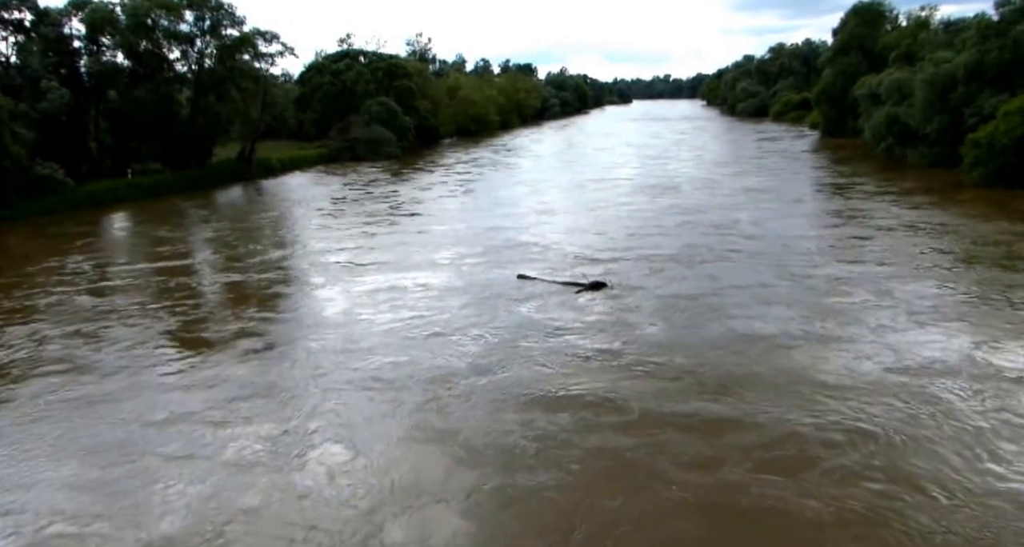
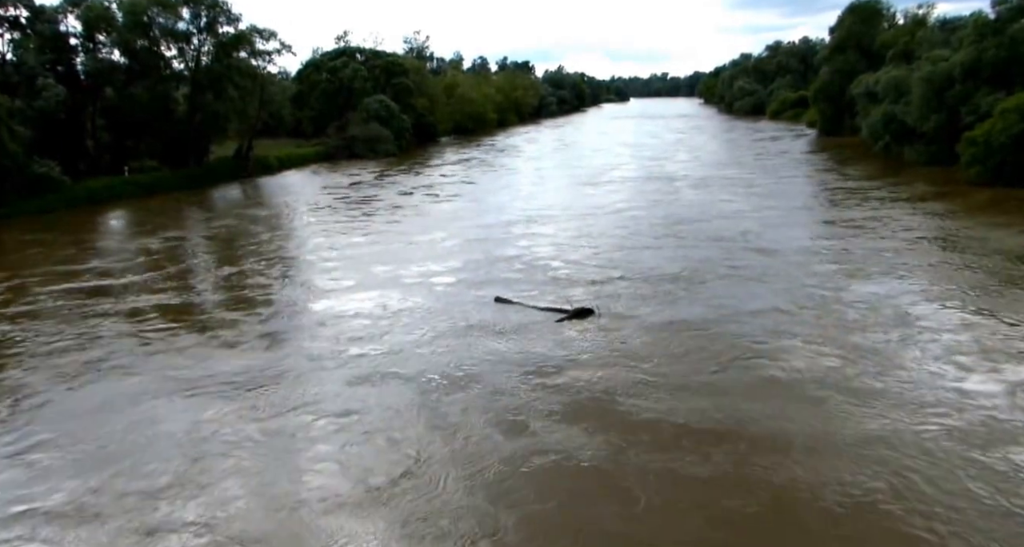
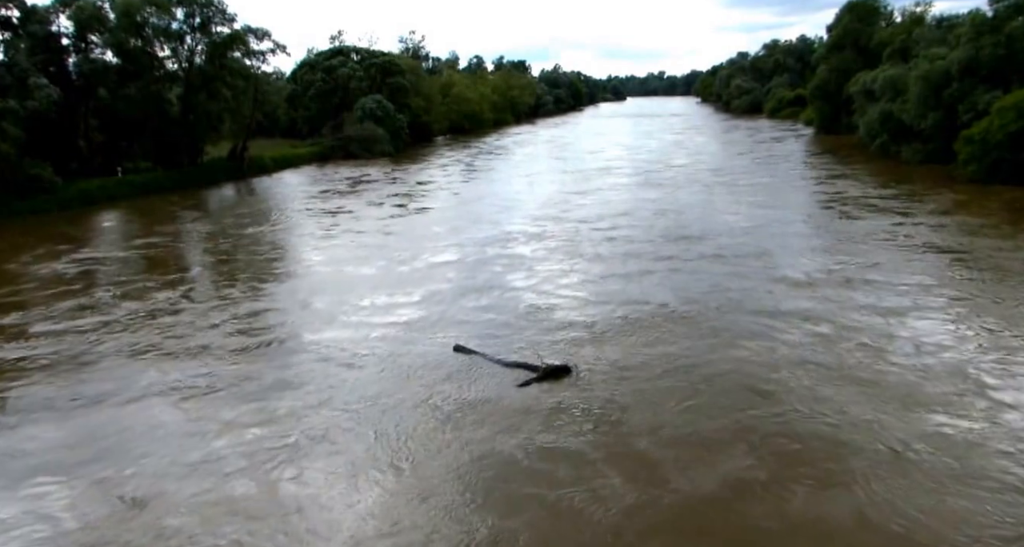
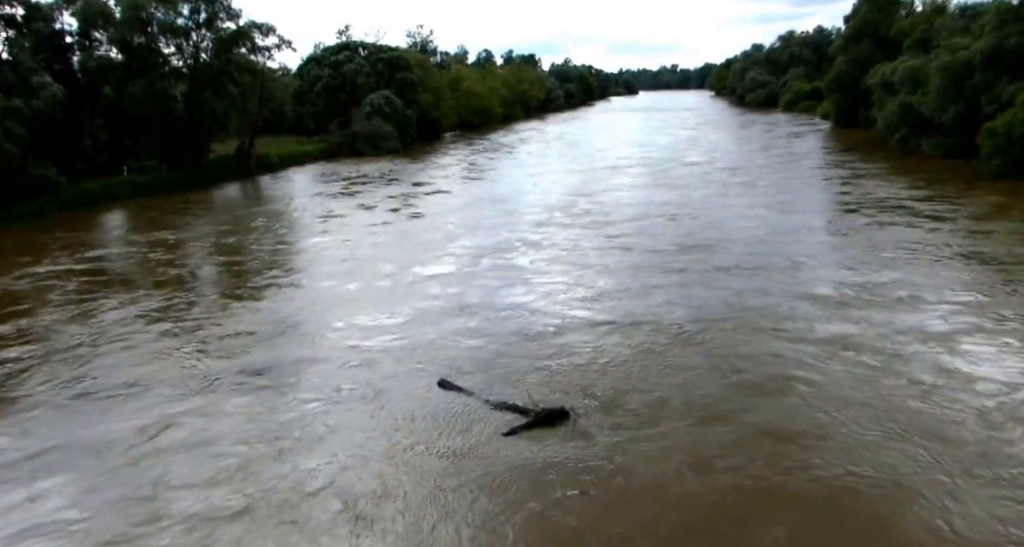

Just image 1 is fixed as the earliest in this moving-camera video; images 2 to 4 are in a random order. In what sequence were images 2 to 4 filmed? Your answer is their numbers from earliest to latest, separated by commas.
2, 3, 4
